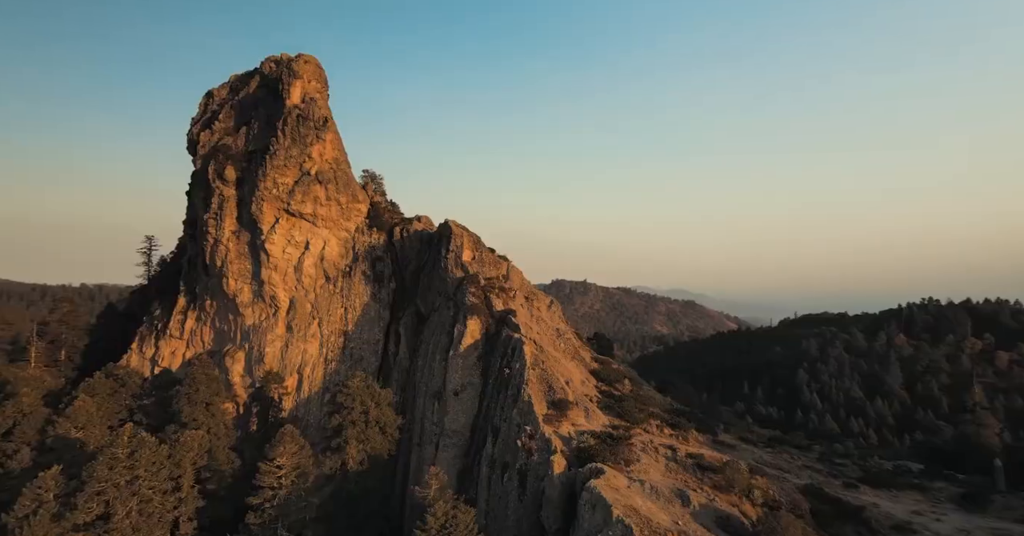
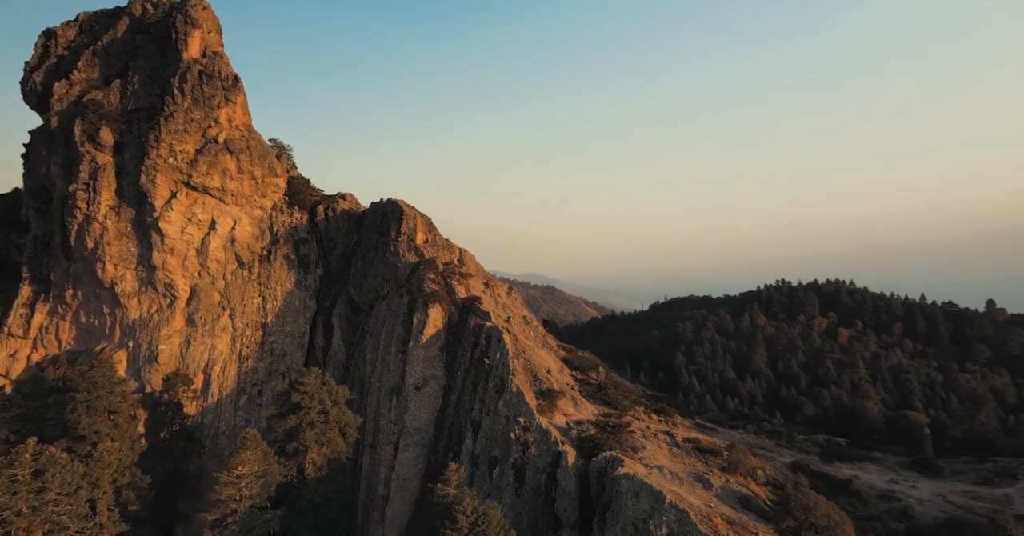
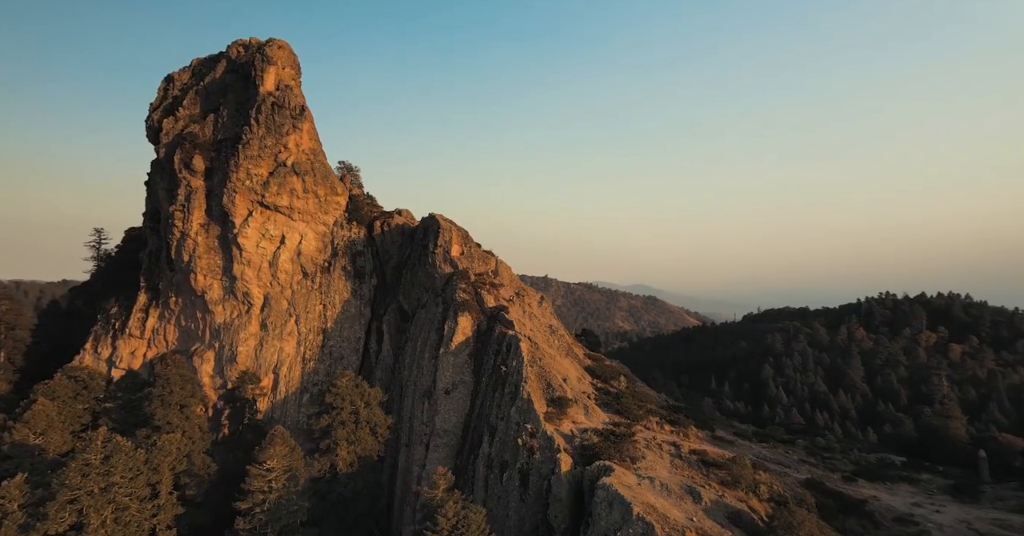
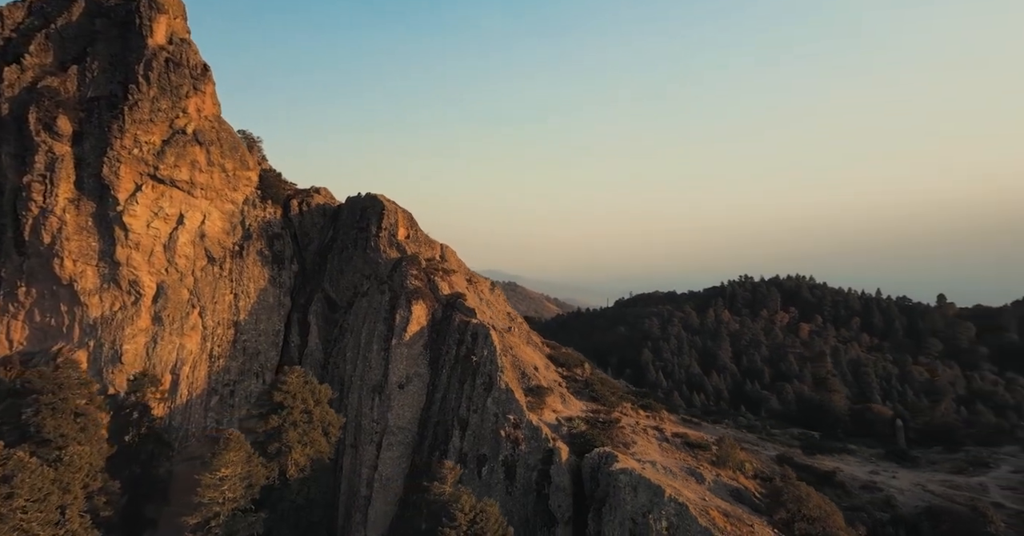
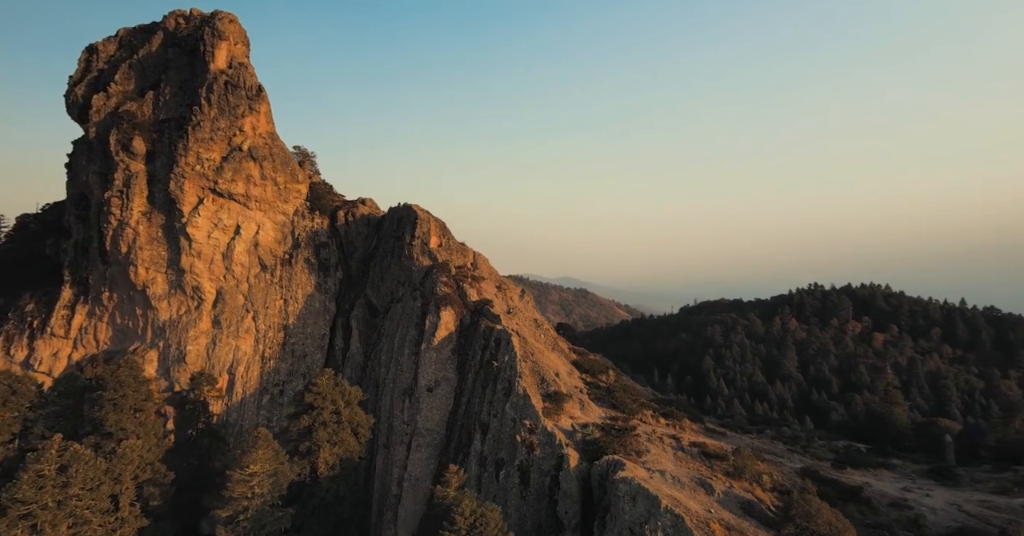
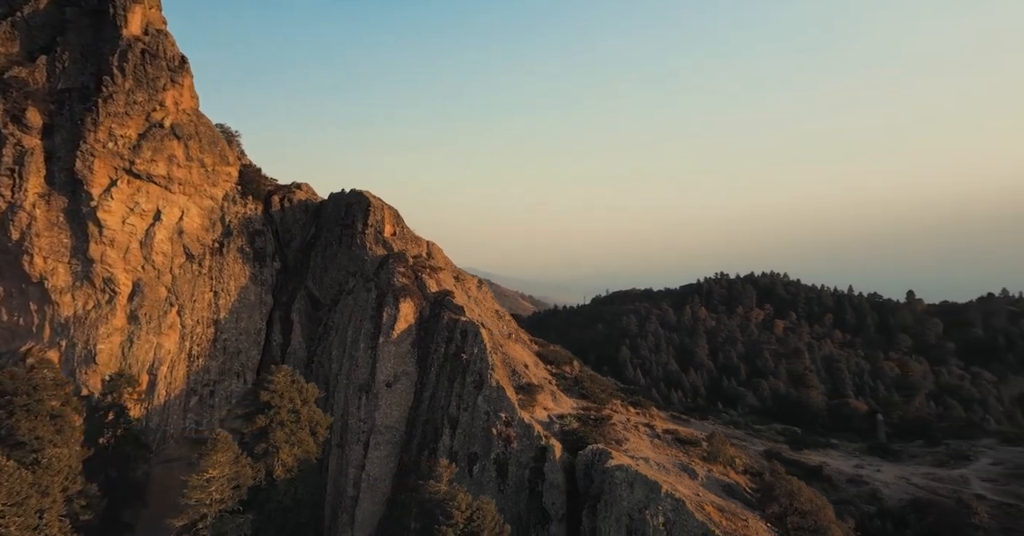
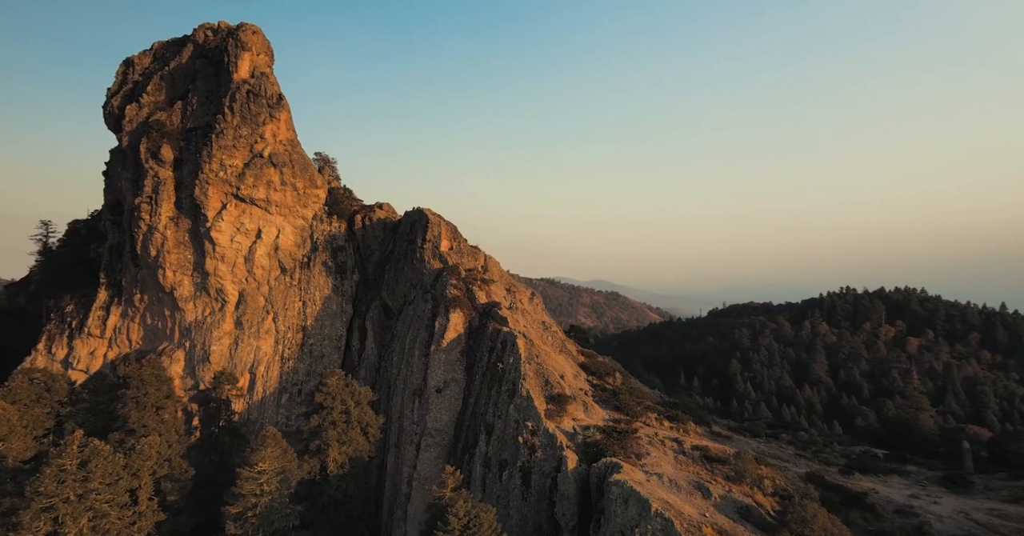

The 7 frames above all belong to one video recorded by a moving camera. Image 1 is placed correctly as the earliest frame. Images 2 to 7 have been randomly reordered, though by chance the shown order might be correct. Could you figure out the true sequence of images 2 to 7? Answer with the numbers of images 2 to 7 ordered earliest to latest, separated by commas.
3, 7, 5, 2, 4, 6
